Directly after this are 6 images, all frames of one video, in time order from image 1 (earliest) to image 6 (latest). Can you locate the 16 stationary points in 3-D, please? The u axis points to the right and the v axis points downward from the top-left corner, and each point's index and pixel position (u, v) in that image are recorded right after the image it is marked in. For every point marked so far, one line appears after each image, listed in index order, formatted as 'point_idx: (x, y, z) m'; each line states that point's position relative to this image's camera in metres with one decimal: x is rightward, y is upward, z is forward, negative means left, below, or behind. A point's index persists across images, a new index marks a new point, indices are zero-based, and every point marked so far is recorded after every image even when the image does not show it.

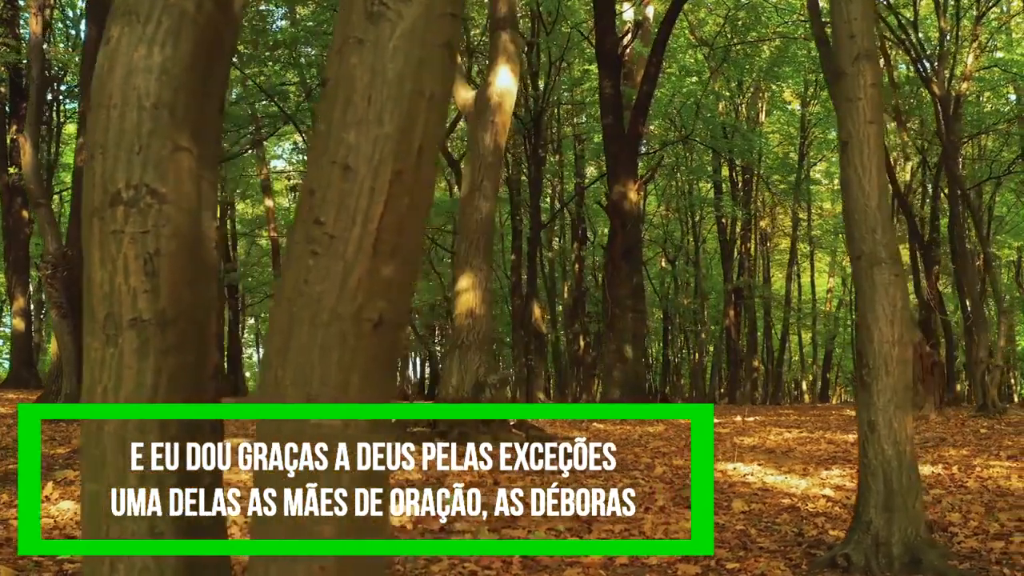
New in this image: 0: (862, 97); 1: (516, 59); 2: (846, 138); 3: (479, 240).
0: (+1.8, +1.0, +4.2) m
1: (0.0, +2.6, +9.4) m
2: (+1.7, +0.8, +4.2) m
3: (-0.4, +0.5, +8.9) m
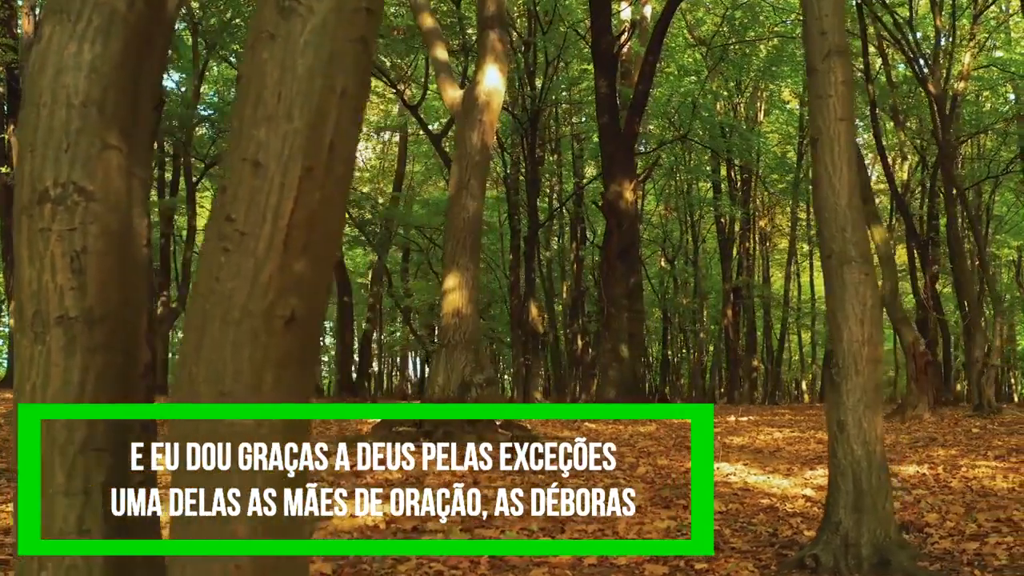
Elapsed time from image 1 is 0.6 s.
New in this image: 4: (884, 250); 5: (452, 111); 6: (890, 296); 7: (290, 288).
0: (+1.6, +1.0, +4.2) m
1: (-0.1, +2.6, +9.4) m
2: (+1.6, +0.8, +4.2) m
3: (-0.5, +0.5, +8.9) m
4: (+6.3, +0.6, +13.7) m
5: (-0.7, +2.1, +9.5) m
6: (+6.3, -0.1, +13.6) m
7: (-0.5, 0.0, +1.7) m
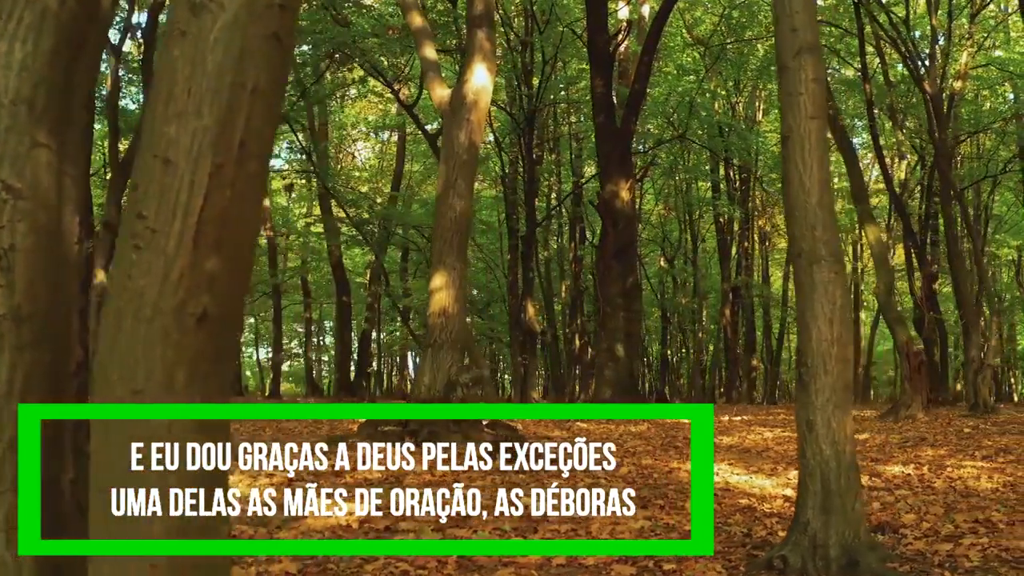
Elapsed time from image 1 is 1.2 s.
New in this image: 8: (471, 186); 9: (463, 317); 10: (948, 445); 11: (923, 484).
0: (+1.5, +1.0, +4.1) m
1: (-0.2, +2.7, +9.4) m
2: (+1.4, +0.8, +4.2) m
3: (-0.6, +0.5, +8.9) m
4: (+6.2, +0.6, +13.7) m
5: (-0.8, +2.1, +9.5) m
6: (+6.2, -0.1, +13.6) m
7: (-0.6, 0.0, +1.7) m
8: (-0.5, +1.1, +9.1) m
9: (-0.5, -0.3, +8.8) m
10: (+5.0, -1.8, +9.3) m
11: (+3.4, -1.6, +6.7) m
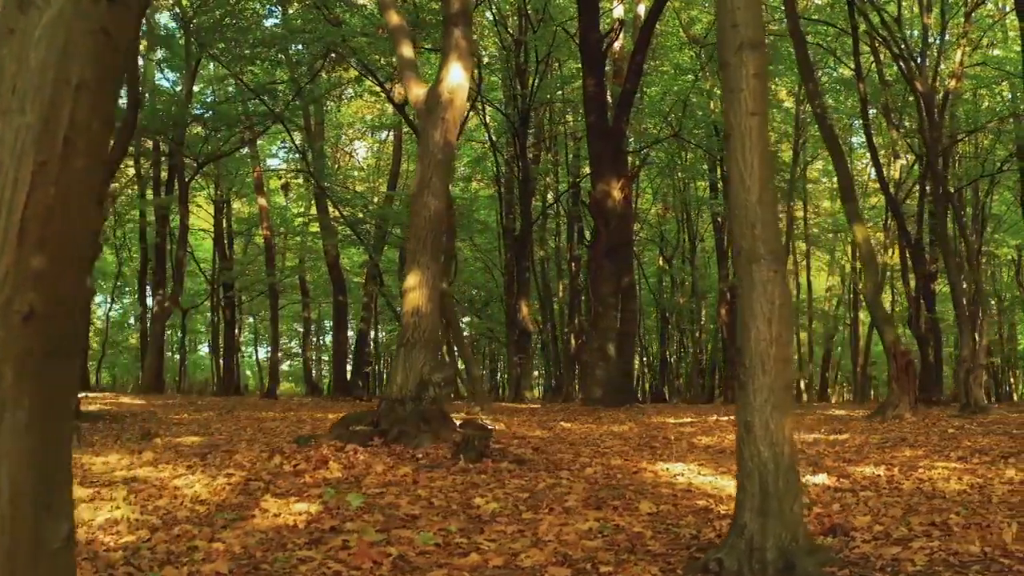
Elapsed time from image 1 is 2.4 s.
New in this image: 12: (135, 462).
0: (+1.2, +1.0, +4.1) m
1: (-0.5, +2.7, +9.4) m
2: (+1.1, +0.8, +4.1) m
3: (-0.9, +0.5, +8.9) m
4: (+5.9, +0.6, +13.6) m
5: (-1.1, +2.1, +9.5) m
6: (+6.0, -0.1, +13.5) m
7: (-1.0, 0.0, +1.7) m
8: (-0.7, +1.2, +9.1) m
9: (-0.8, -0.3, +8.8) m
10: (+4.7, -1.8, +9.3) m
11: (+3.1, -1.6, +6.6) m
12: (-3.3, -1.5, +7.2) m
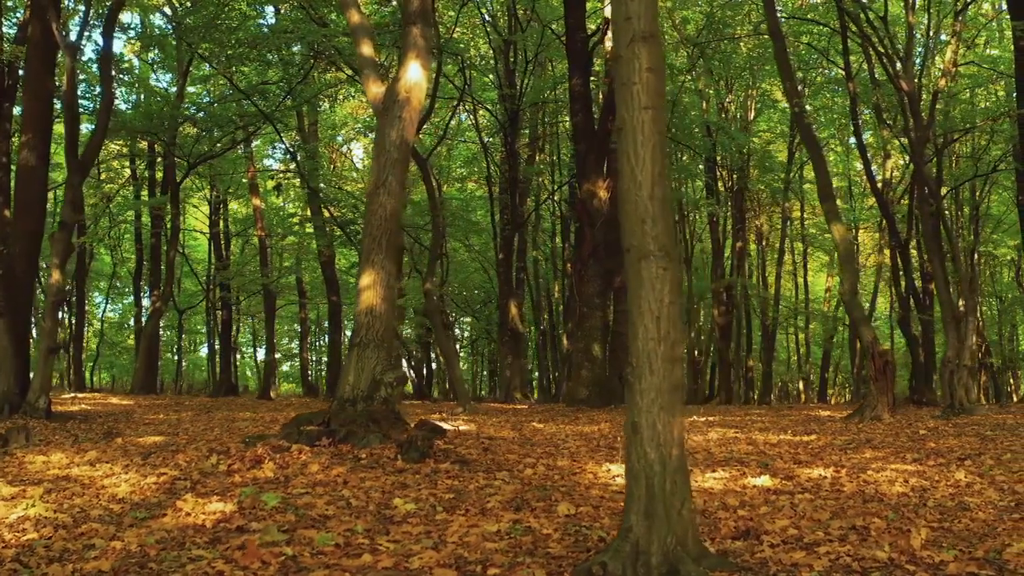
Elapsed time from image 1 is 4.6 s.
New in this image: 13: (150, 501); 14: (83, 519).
0: (+0.6, +1.0, +4.0) m
1: (-1.0, +2.7, +9.3) m
2: (+0.6, +0.8, +4.1) m
3: (-1.4, +0.6, +8.8) m
4: (+5.5, +0.6, +13.4) m
5: (-1.6, +2.1, +9.5) m
6: (+5.5, -0.1, +13.3) m
7: (-1.6, 0.0, +1.6) m
8: (-1.2, +1.2, +9.0) m
9: (-1.3, -0.3, +8.7) m
10: (+4.2, -1.8, +9.1) m
11: (+2.6, -1.6, +6.5) m
12: (-3.9, -1.5, +7.2) m
13: (-2.4, -1.4, +5.4) m
14: (-2.6, -1.4, +5.0) m
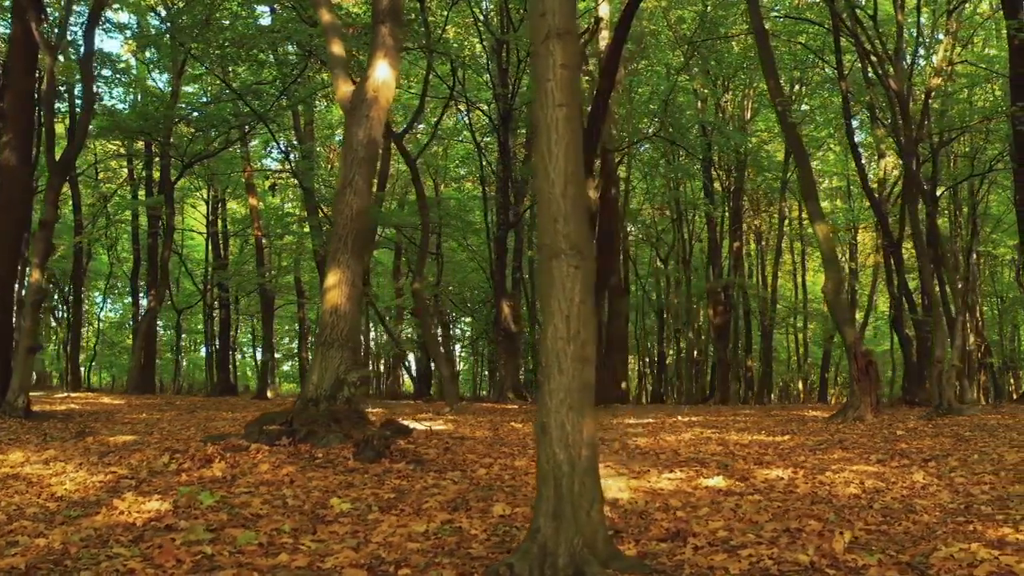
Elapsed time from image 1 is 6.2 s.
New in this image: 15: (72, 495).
0: (+0.2, +1.0, +4.0) m
1: (-1.3, +2.7, +9.3) m
2: (+0.1, +0.8, +4.0) m
3: (-1.8, +0.6, +8.8) m
4: (+5.2, +0.6, +13.3) m
5: (-2.0, +2.1, +9.4) m
6: (+5.2, -0.1, +13.2) m
7: (-2.0, 0.0, +1.6) m
8: (-1.6, +1.2, +9.0) m
9: (-1.7, -0.3, +8.7) m
10: (+3.9, -1.8, +9.1) m
11: (+2.2, -1.6, +6.5) m
12: (-4.2, -1.5, +7.2) m
13: (-2.8, -1.4, +5.4) m
14: (-3.1, -1.4, +5.0) m
15: (-3.0, -1.4, +5.6) m
